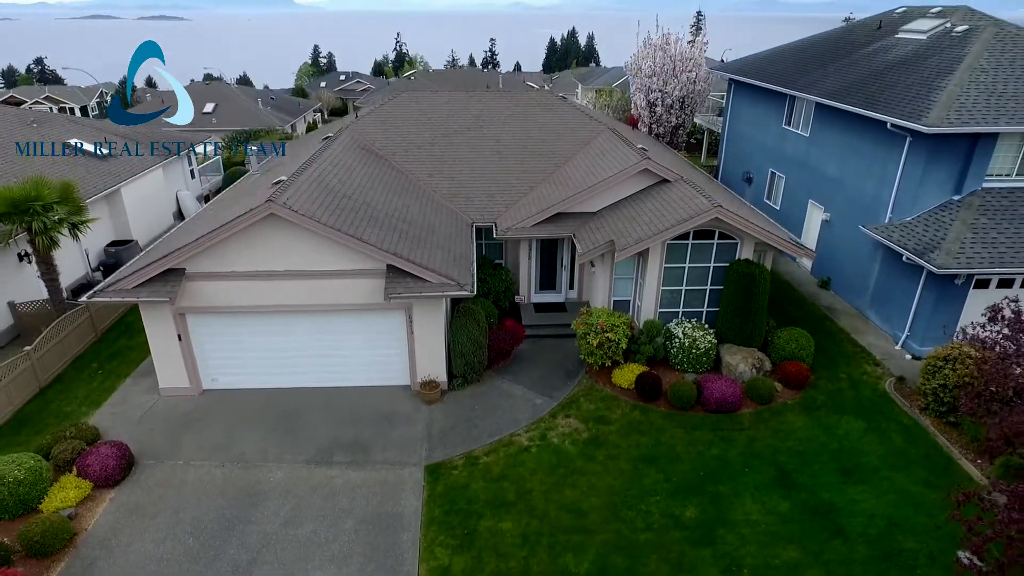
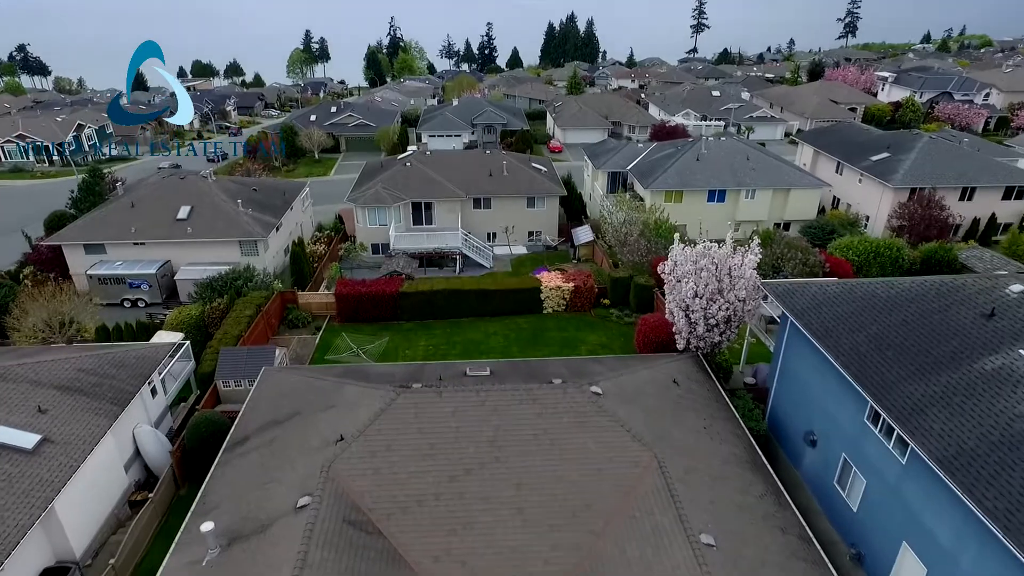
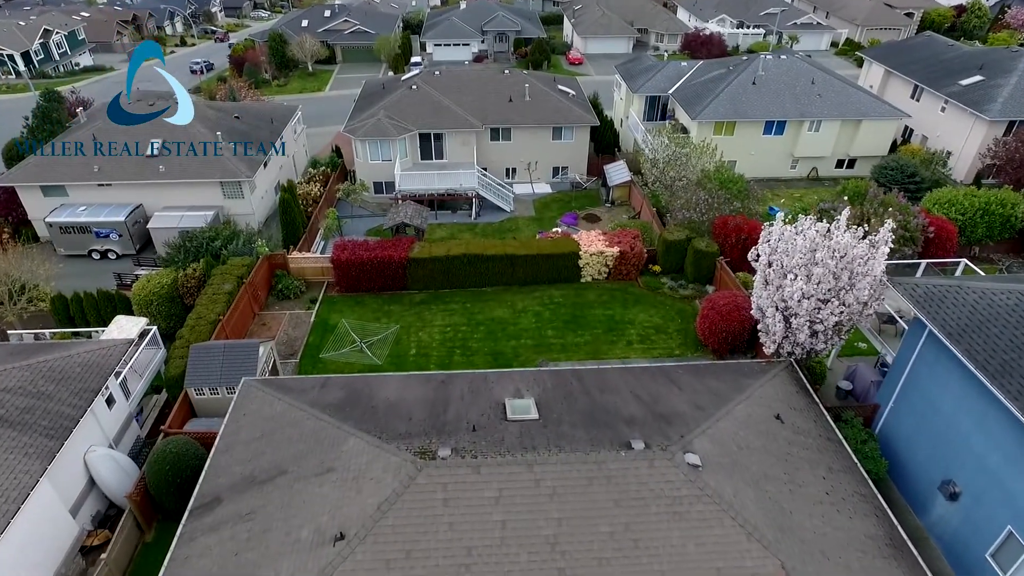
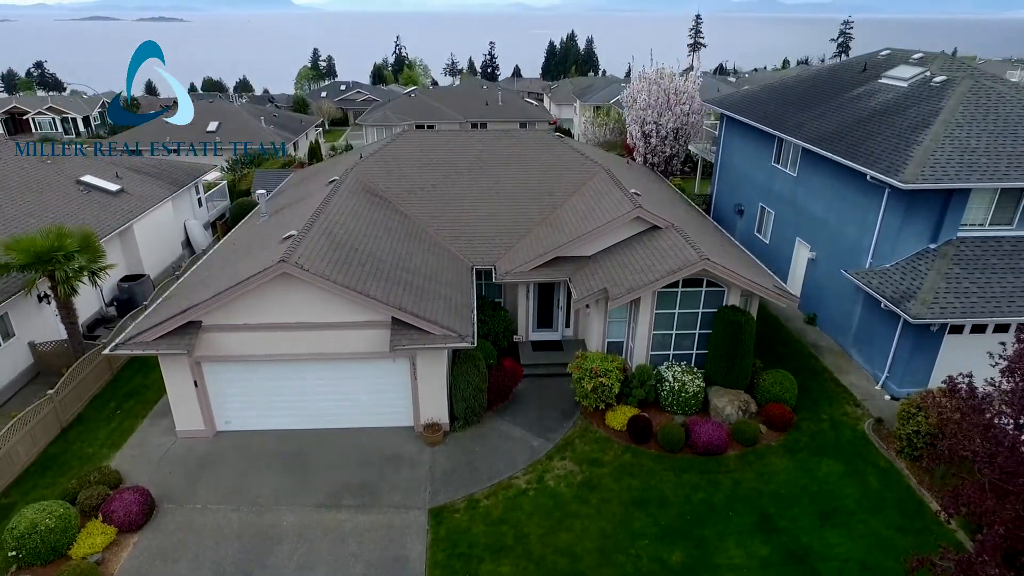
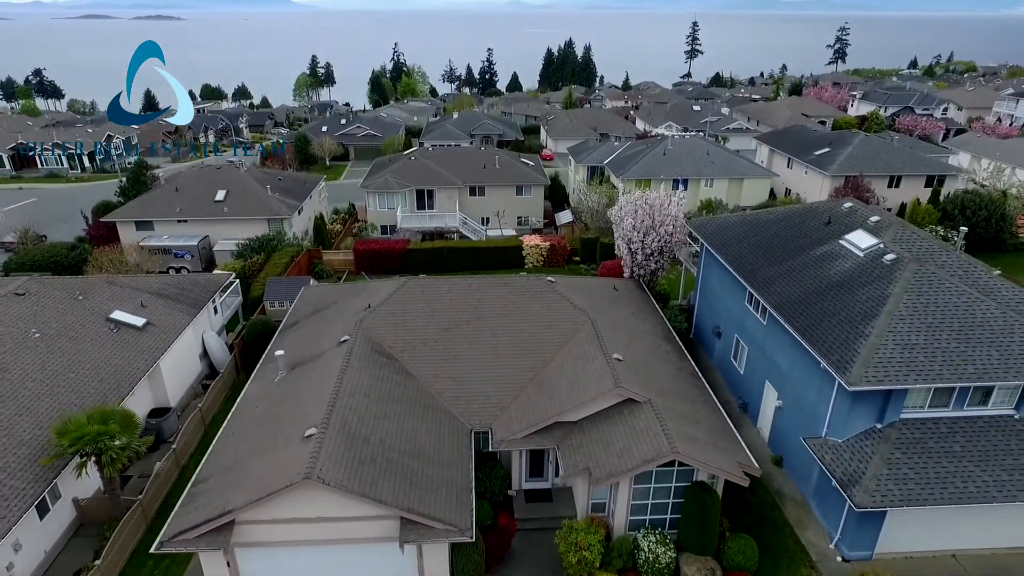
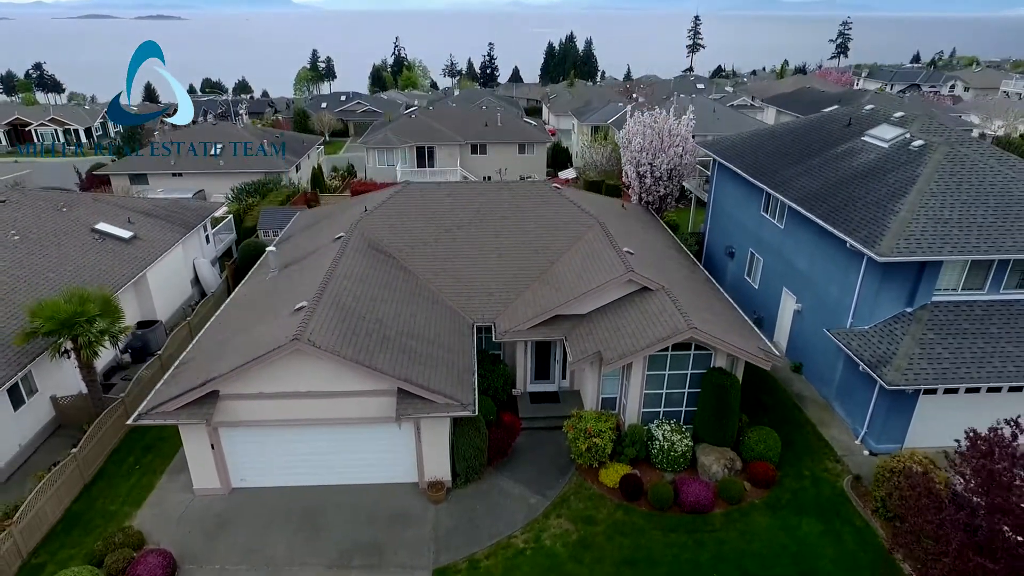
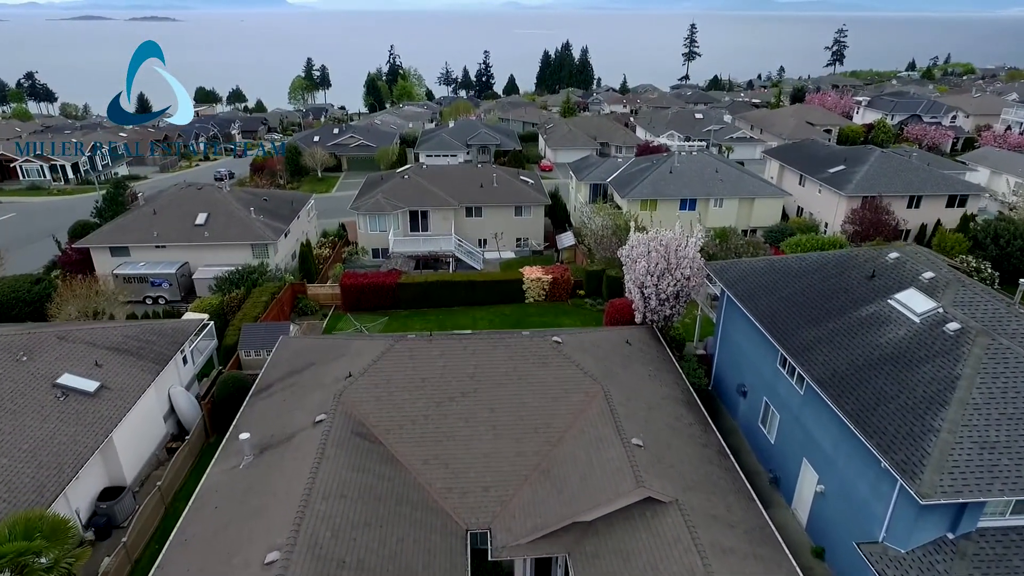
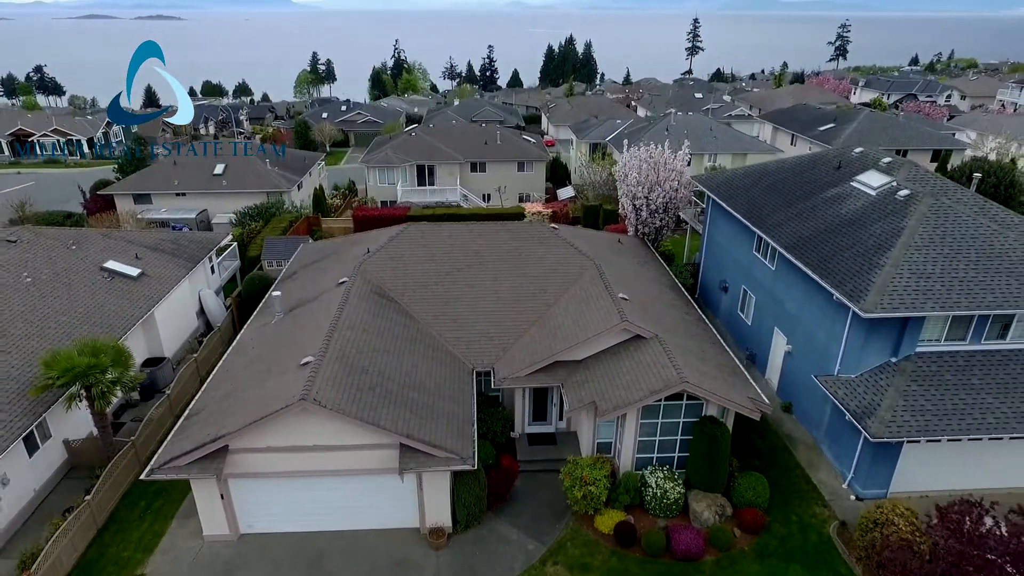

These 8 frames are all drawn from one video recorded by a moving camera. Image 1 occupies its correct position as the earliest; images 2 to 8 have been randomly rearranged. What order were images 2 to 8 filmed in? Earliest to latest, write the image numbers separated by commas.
4, 6, 8, 5, 7, 2, 3
